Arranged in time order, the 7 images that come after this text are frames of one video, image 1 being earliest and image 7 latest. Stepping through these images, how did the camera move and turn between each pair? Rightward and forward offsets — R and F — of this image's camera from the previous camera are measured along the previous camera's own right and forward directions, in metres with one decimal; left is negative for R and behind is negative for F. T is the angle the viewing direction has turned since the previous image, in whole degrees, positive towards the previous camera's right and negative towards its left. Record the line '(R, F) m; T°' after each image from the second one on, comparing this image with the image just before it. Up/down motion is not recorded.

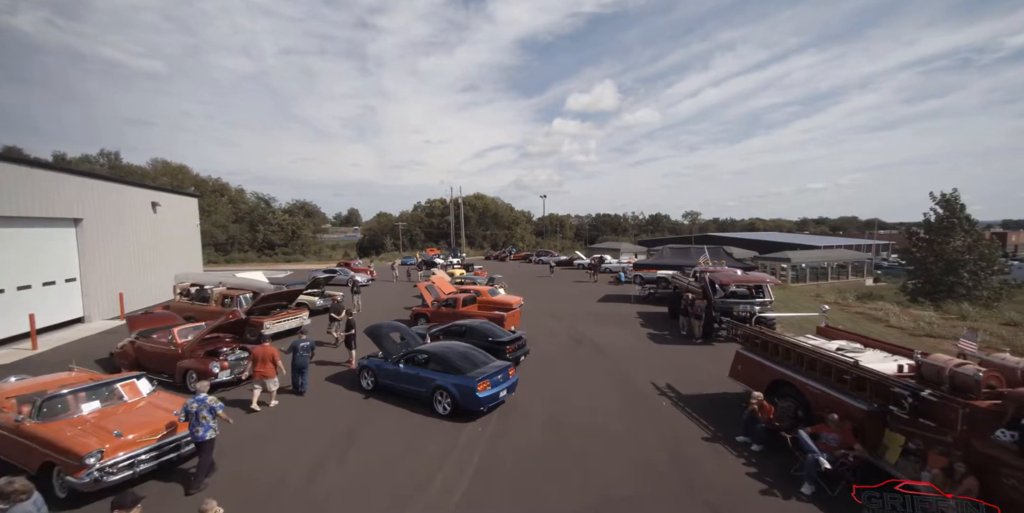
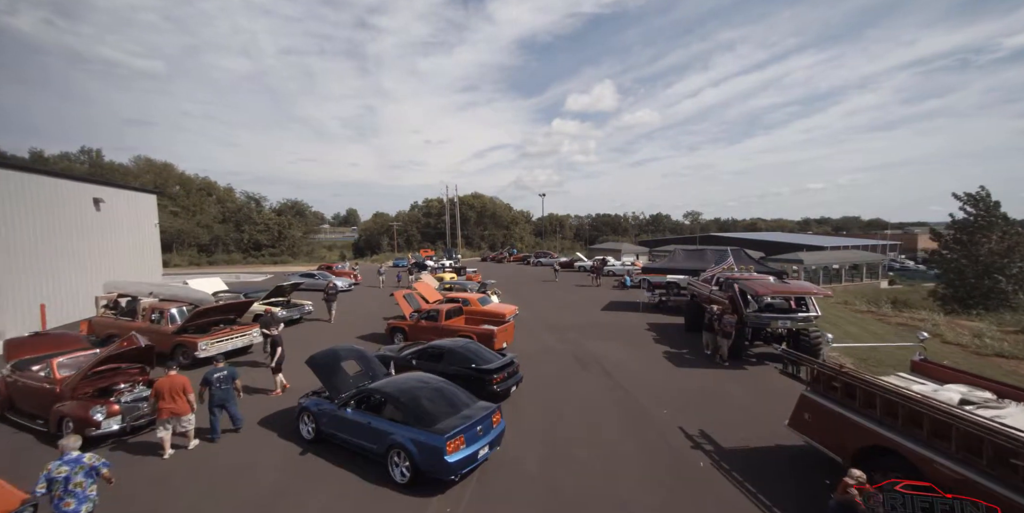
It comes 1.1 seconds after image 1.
(+0.2, +2.3) m; 0°
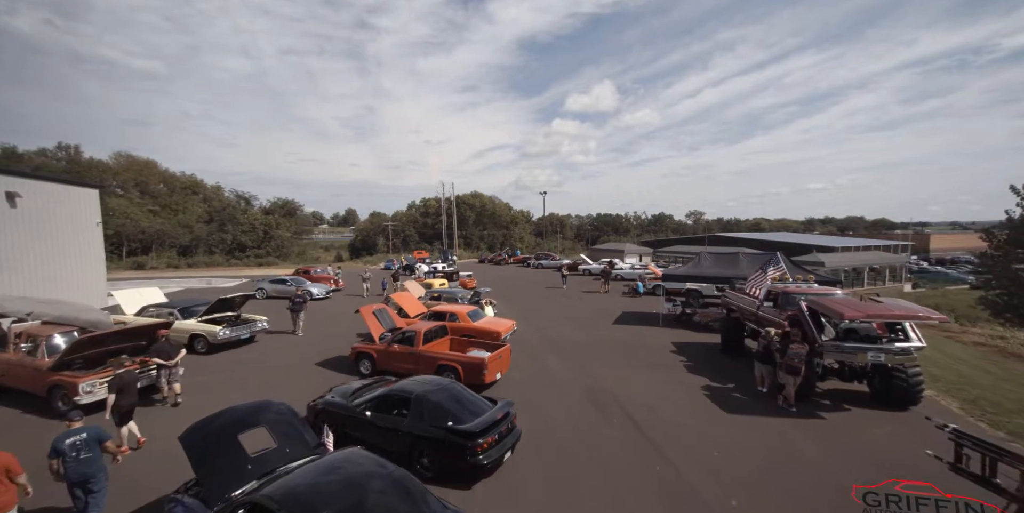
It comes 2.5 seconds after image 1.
(+0.1, +2.8) m; 0°
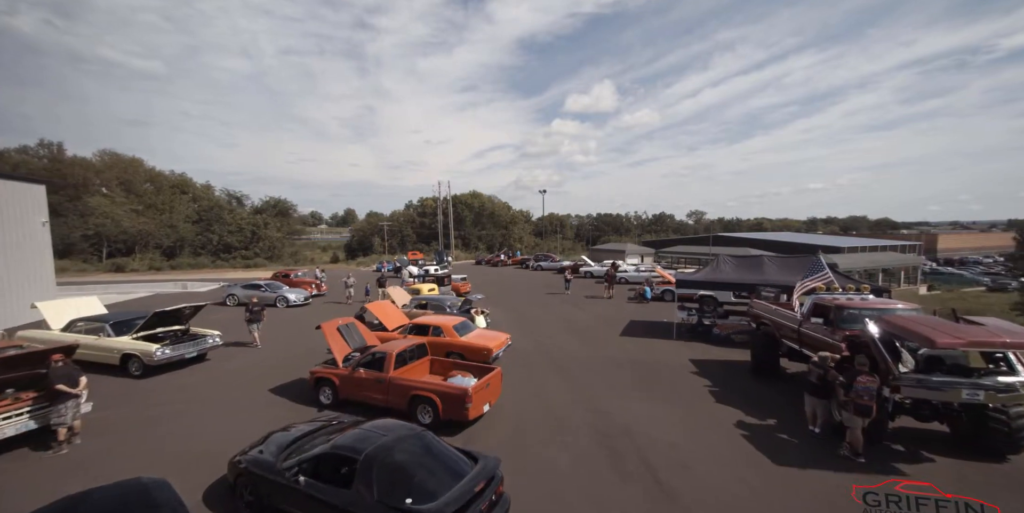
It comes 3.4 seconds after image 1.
(+0.2, +1.9) m; 0°
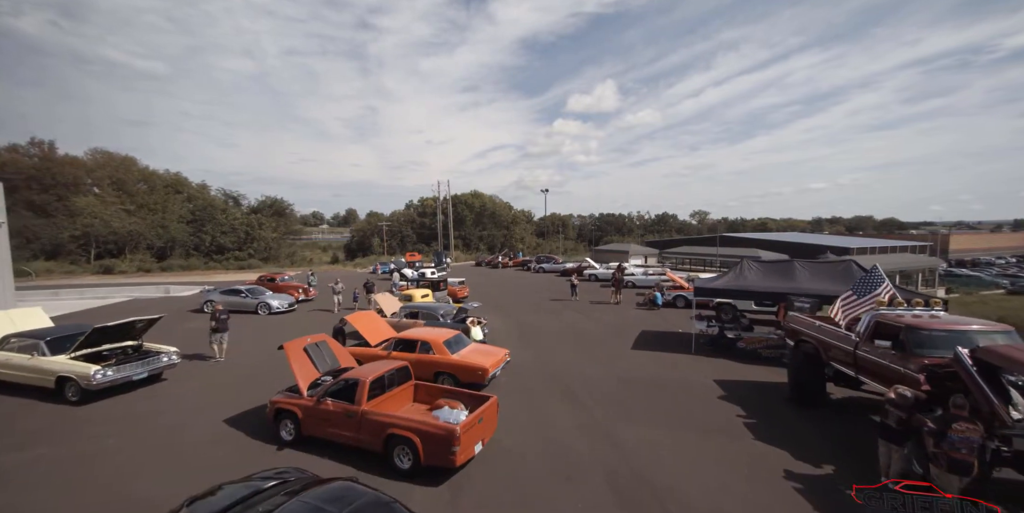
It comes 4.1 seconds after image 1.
(+0.1, +1.5) m; 0°
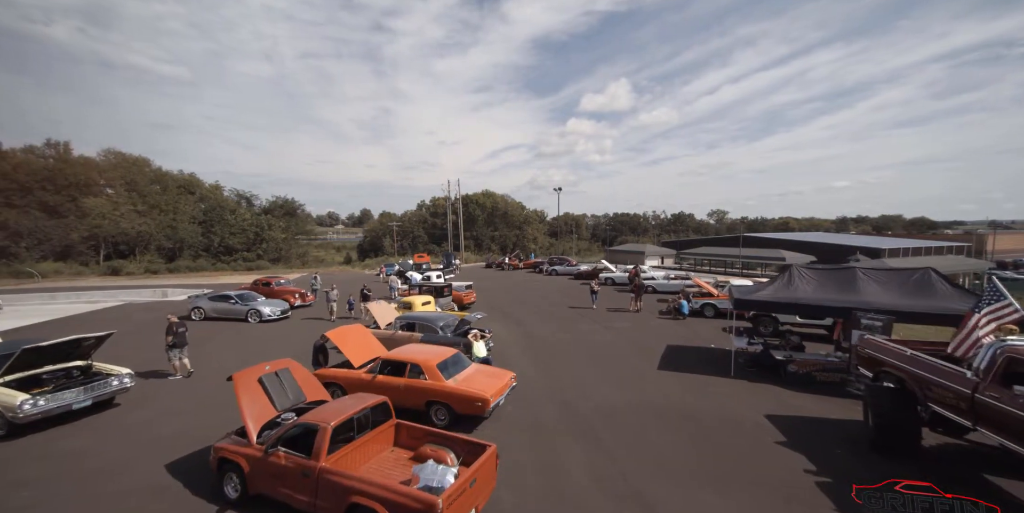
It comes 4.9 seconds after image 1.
(+0.1, +1.6) m; -2°
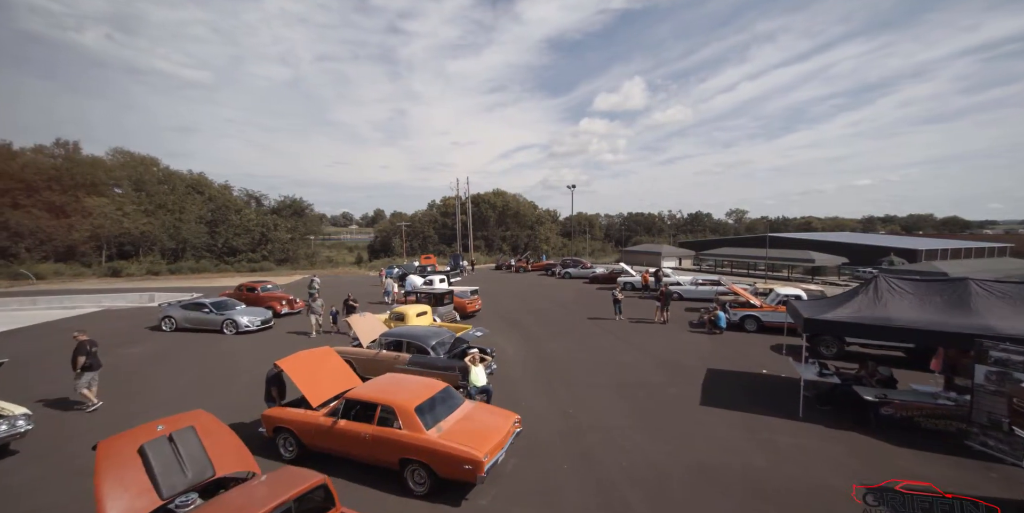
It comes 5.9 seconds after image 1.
(+0.1, +2.2) m; -2°
